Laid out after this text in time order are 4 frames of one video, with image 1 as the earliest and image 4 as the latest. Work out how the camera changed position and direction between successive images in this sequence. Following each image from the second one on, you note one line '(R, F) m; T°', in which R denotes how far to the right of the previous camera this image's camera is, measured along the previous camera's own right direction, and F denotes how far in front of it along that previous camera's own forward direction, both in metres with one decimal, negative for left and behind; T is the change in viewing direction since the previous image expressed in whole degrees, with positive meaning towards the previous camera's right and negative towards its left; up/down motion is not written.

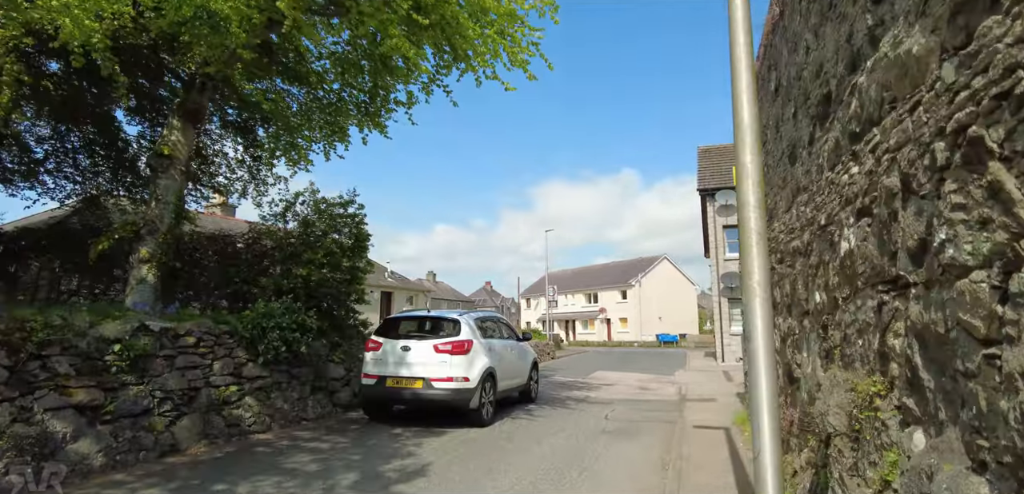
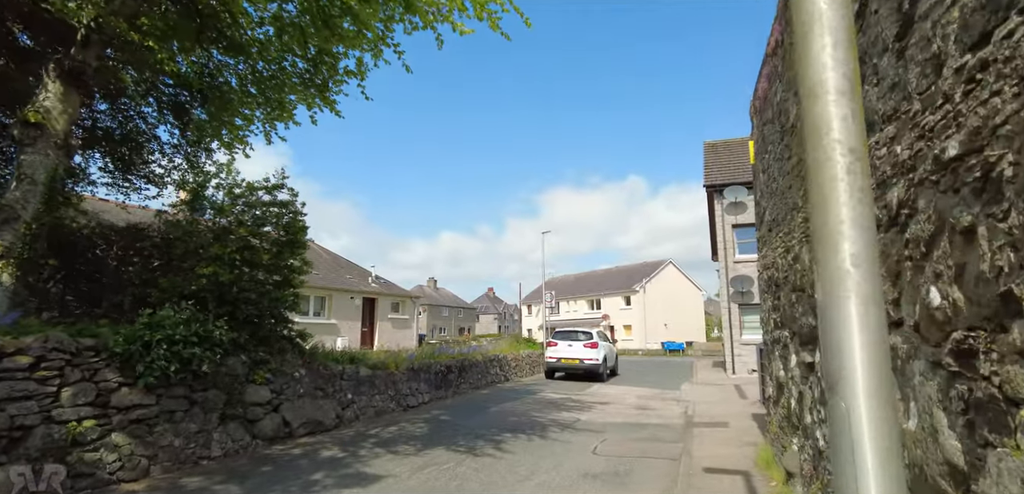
(+0.6, +1.7) m; -1°
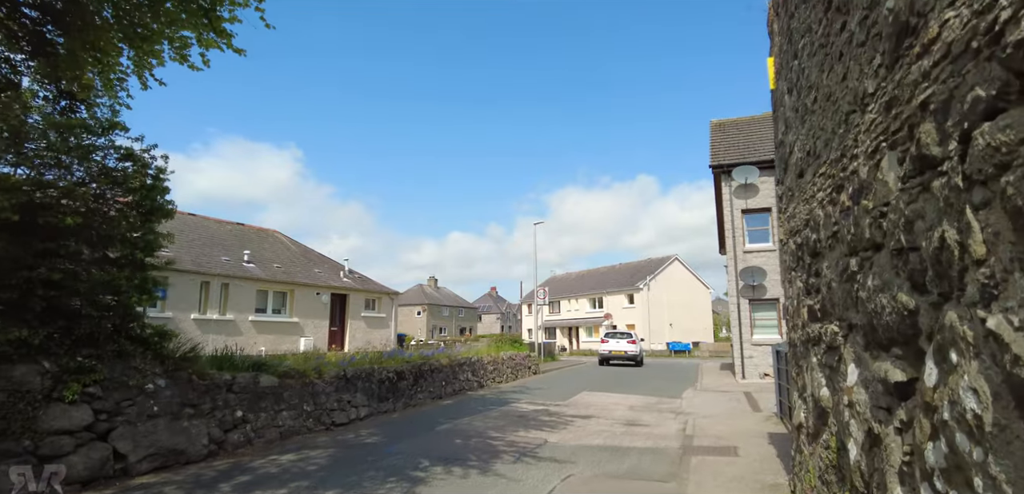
(+0.9, +2.2) m; -1°
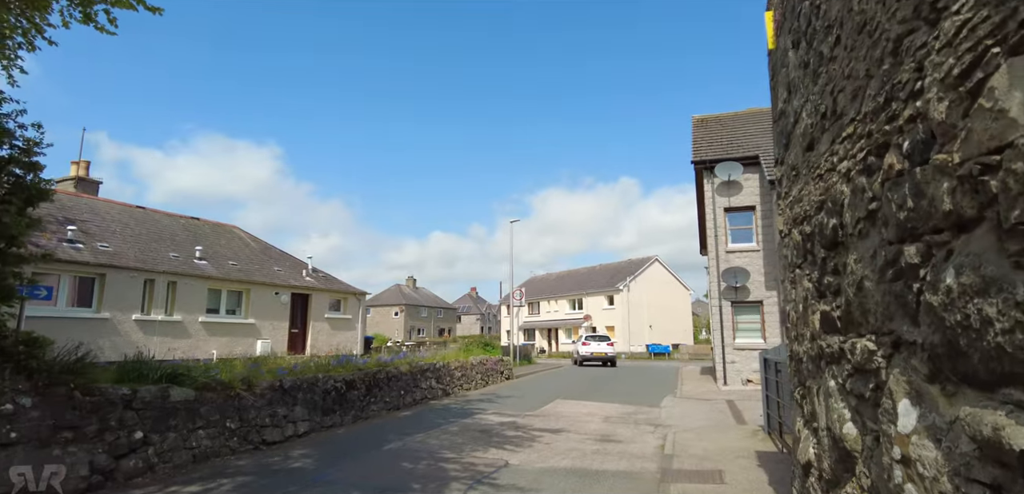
(+0.3, +1.0) m; +2°
